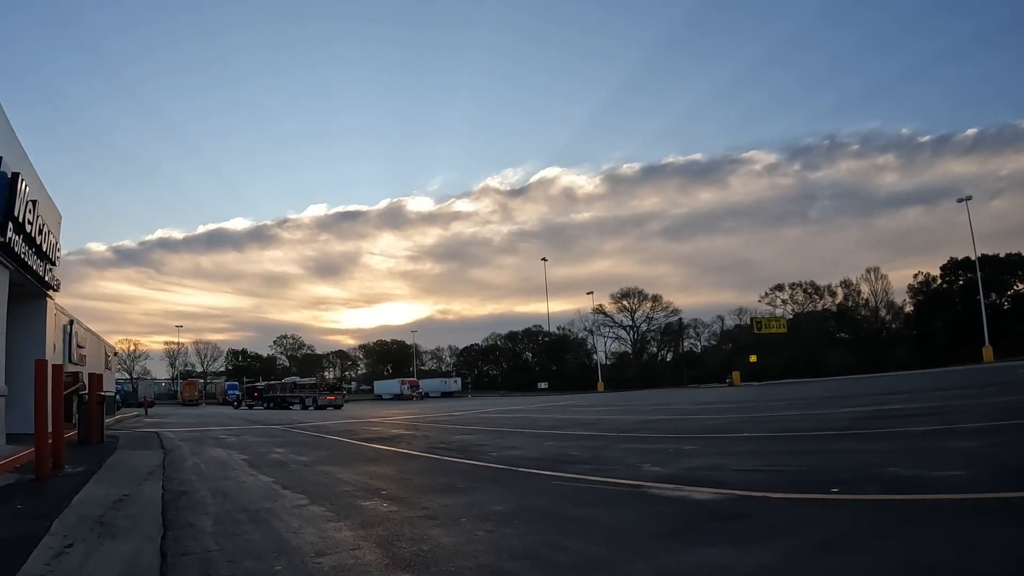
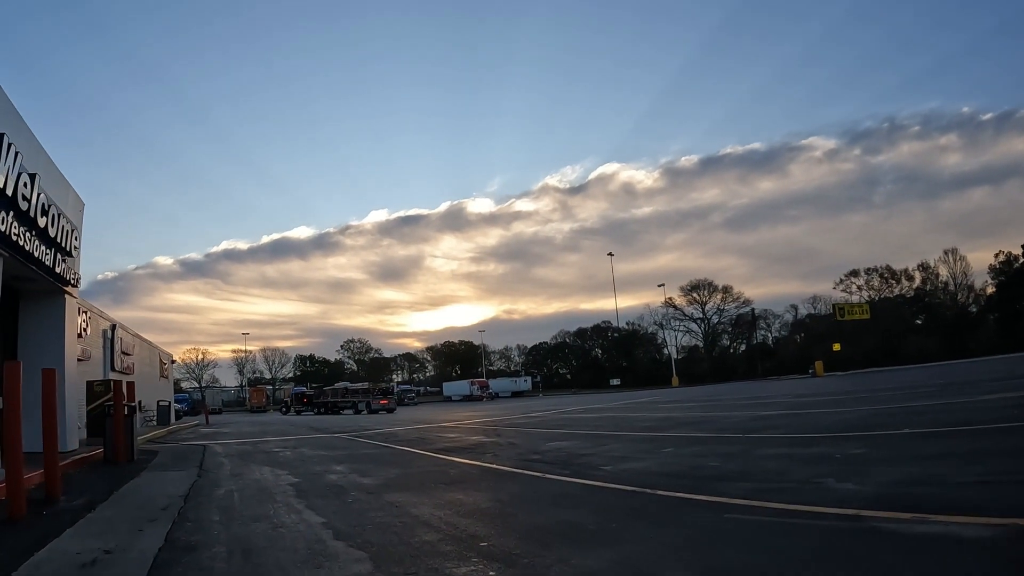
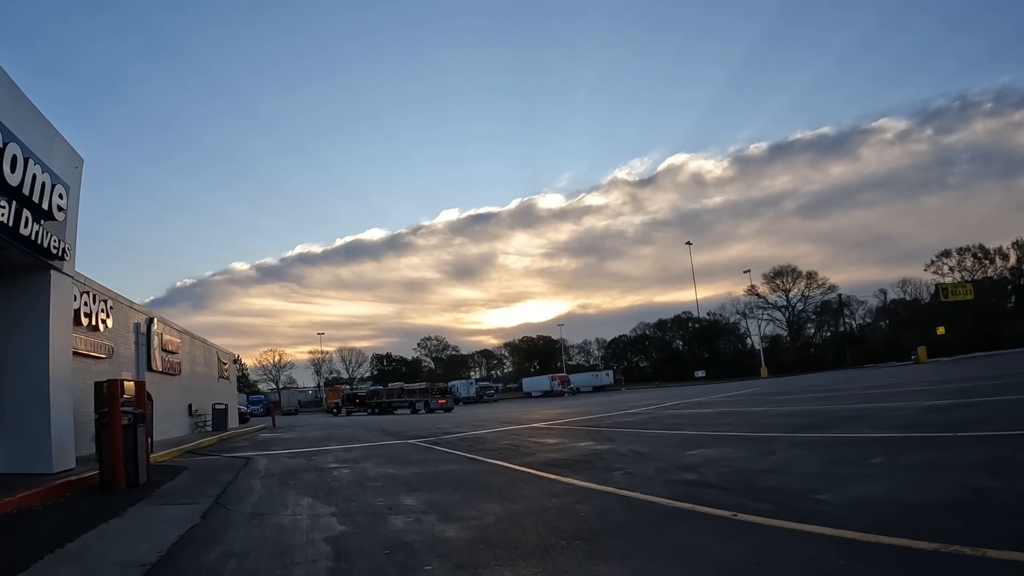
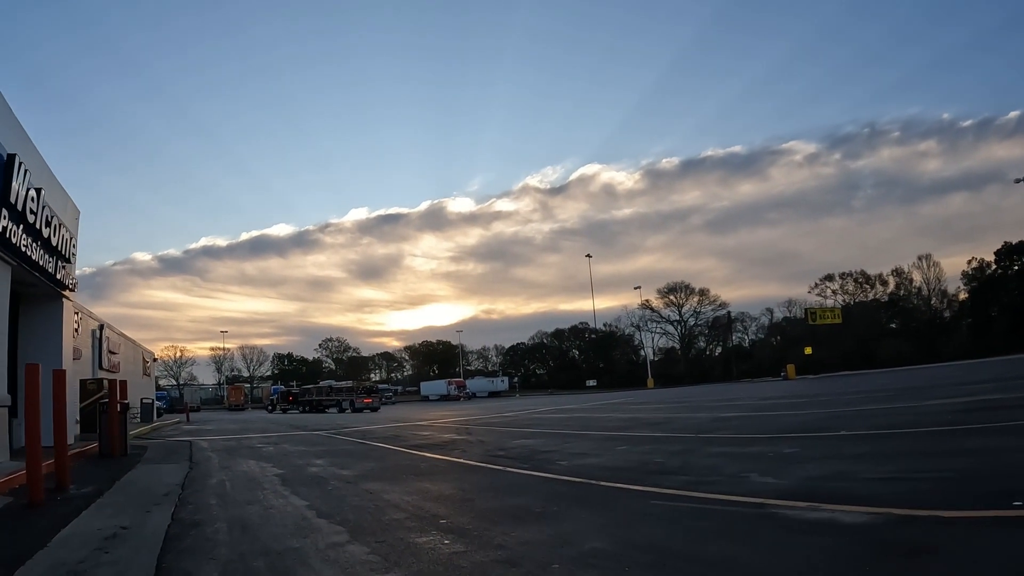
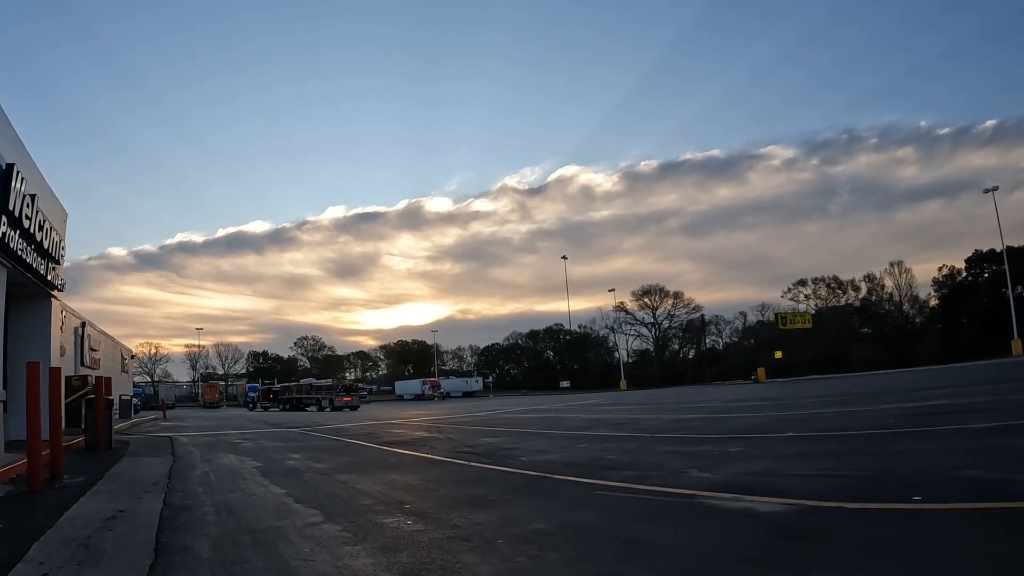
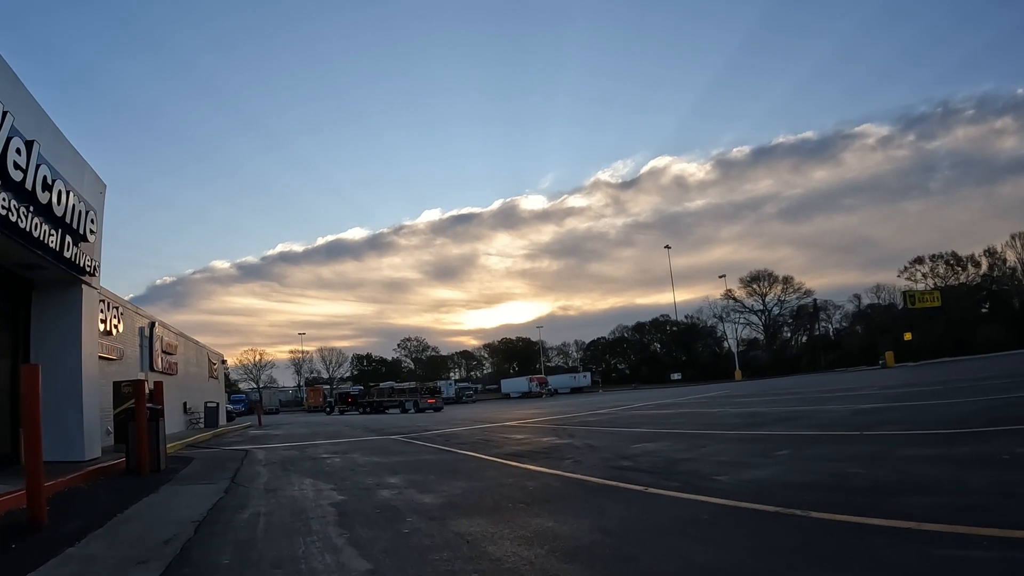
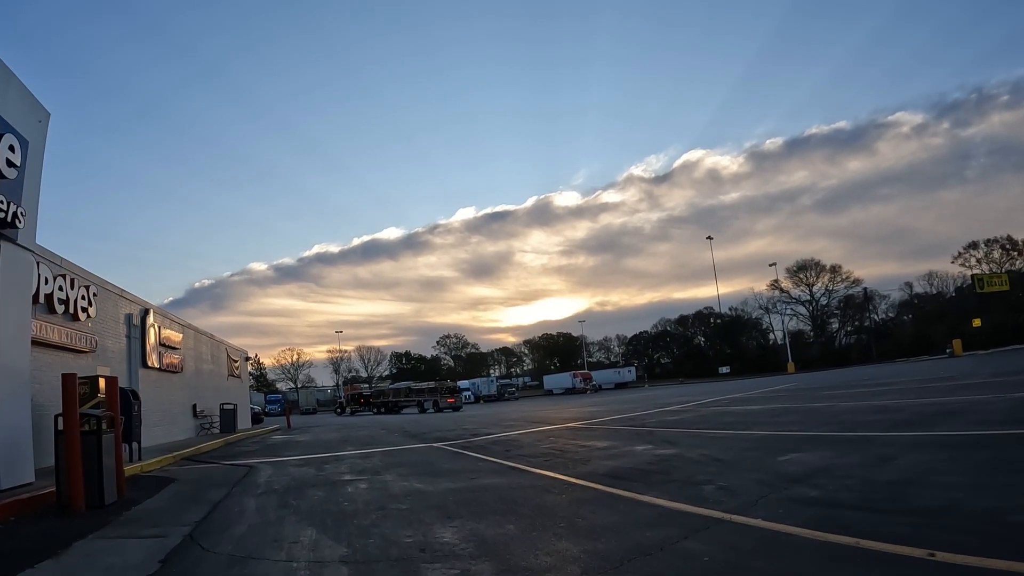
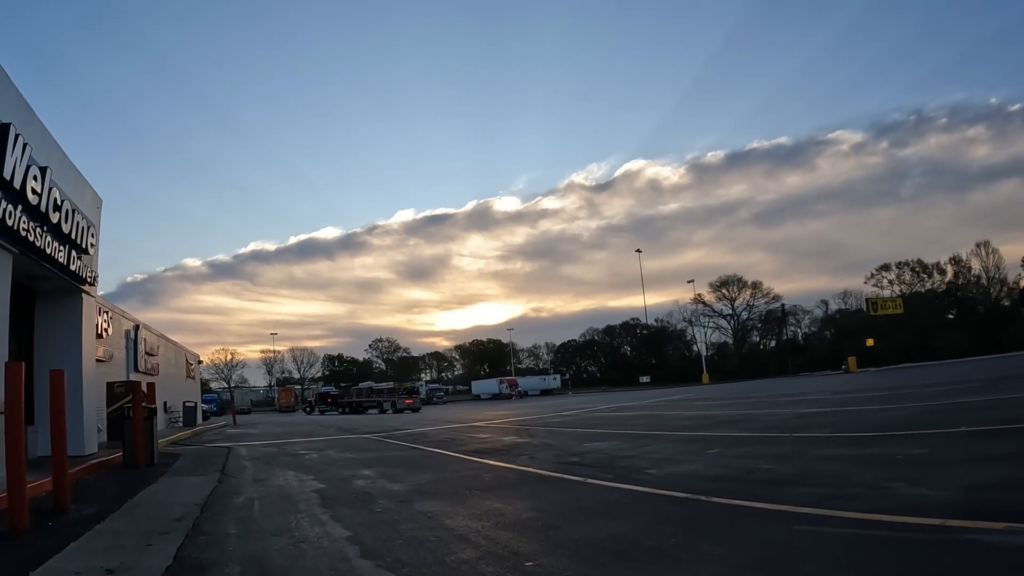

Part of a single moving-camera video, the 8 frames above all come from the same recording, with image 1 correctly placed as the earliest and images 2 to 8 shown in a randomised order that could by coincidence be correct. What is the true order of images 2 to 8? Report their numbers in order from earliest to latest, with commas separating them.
5, 4, 2, 8, 6, 3, 7
